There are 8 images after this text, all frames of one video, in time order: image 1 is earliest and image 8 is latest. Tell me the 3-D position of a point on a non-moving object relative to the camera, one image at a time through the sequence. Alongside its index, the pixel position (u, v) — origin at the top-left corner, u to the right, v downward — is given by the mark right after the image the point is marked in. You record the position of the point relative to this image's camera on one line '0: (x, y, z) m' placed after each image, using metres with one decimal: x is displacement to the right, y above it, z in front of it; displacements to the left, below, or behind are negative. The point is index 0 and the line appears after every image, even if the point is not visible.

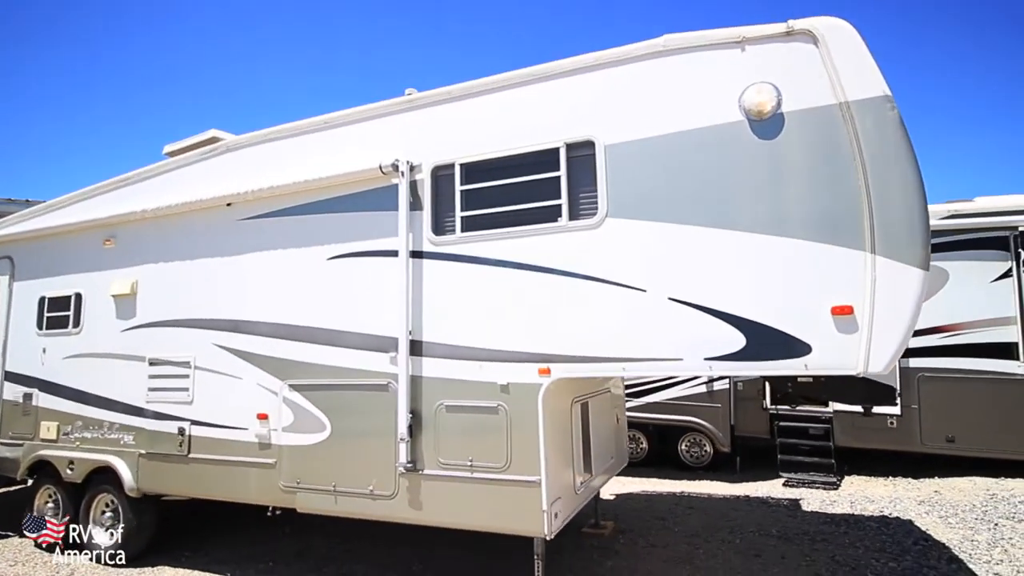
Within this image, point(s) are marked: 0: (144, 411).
0: (-4.0, -1.3, +5.2) m
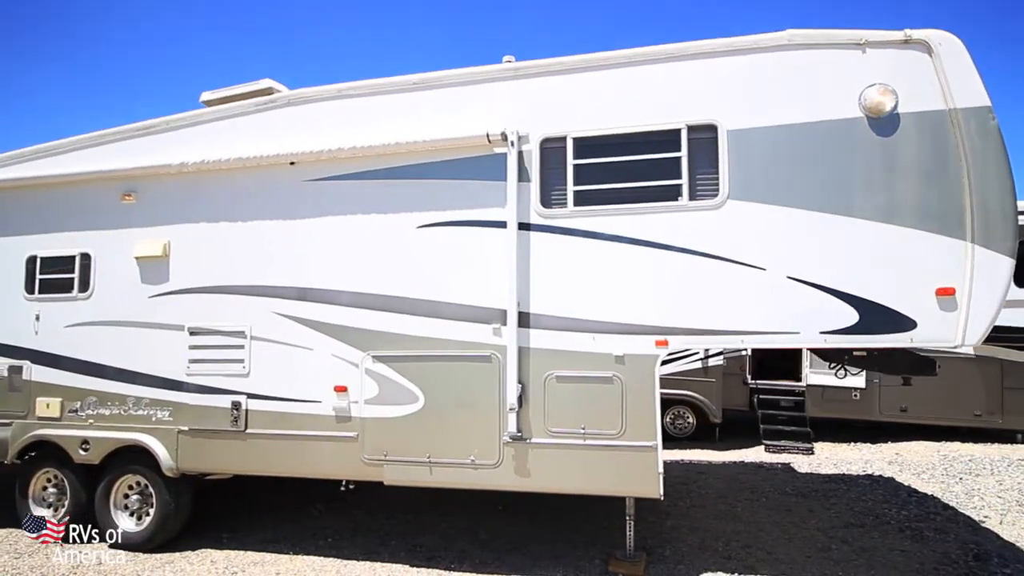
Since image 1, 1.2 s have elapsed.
0: (-3.2, -1.0, +4.8) m
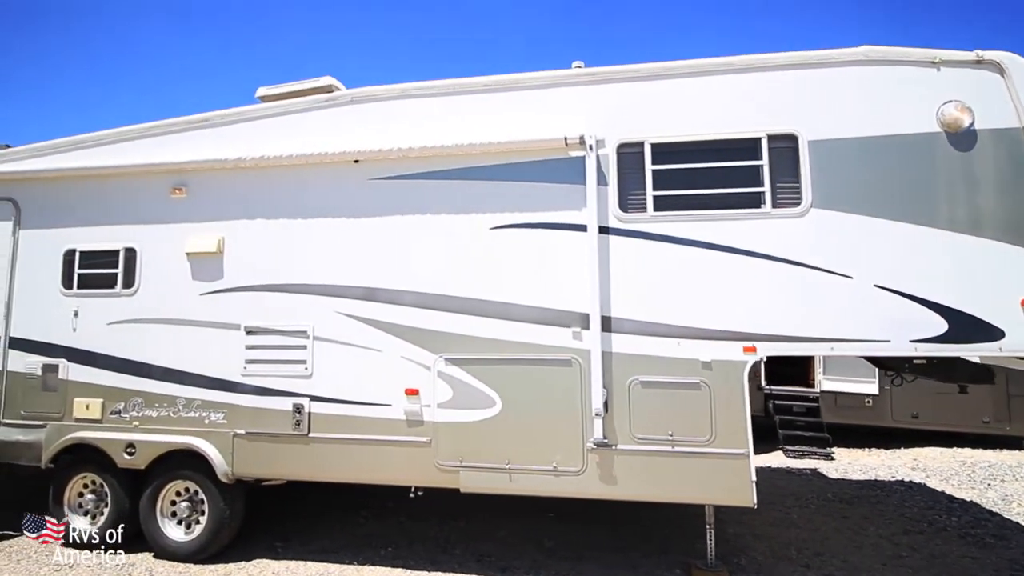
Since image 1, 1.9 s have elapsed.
0: (-2.6, -0.9, +4.6) m
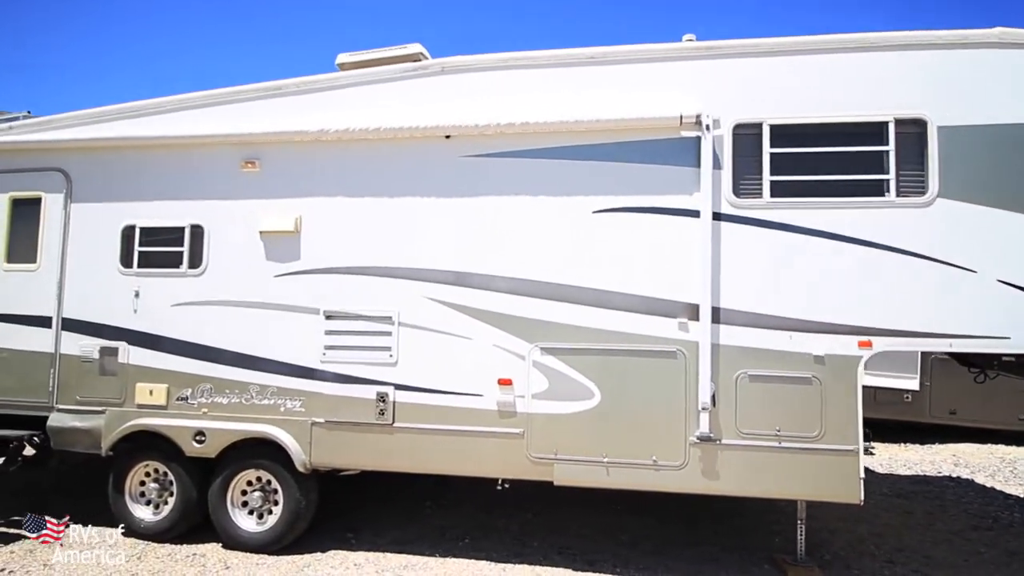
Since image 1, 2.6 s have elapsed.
0: (-1.7, -0.8, +4.4) m
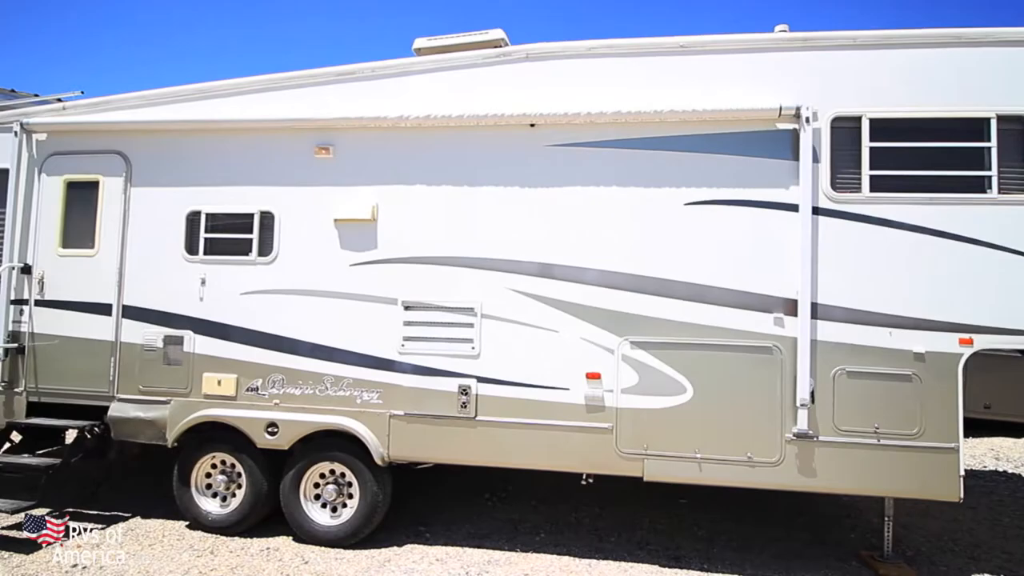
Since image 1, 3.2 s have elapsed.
0: (-1.0, -0.7, +4.3) m
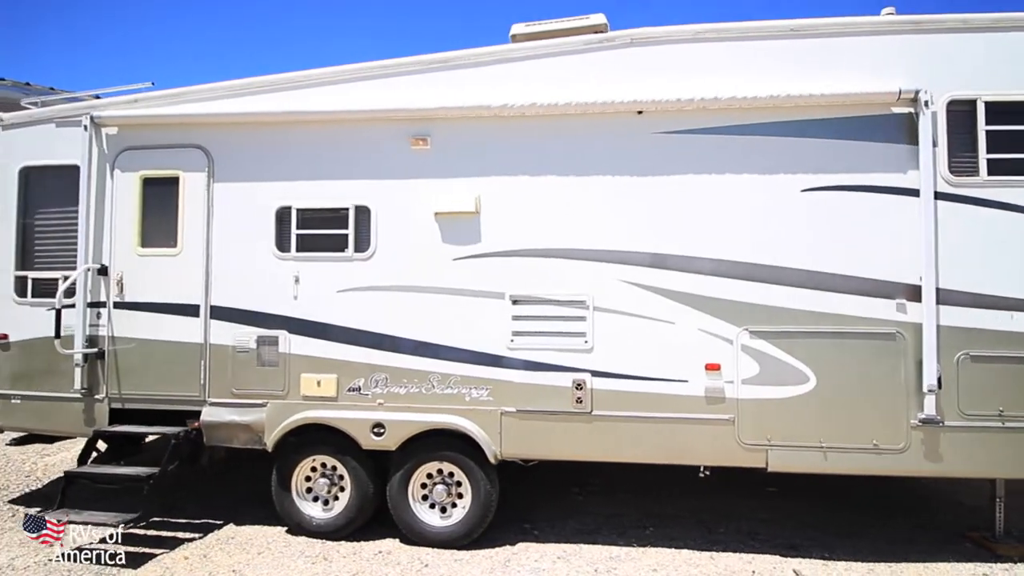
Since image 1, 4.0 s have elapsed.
0: (0.0, -0.6, +4.2) m
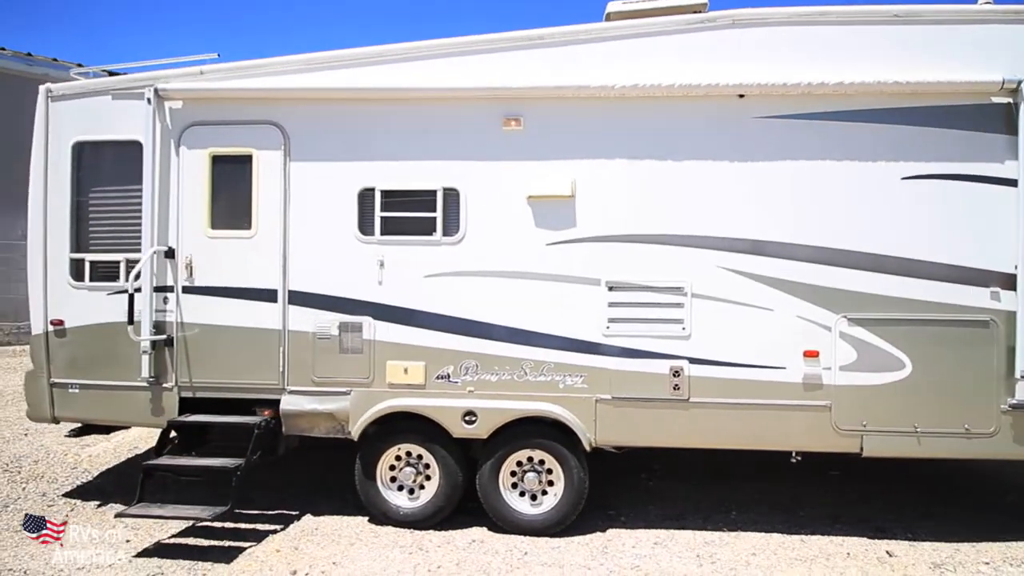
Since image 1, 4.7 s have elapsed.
0: (+0.8, -0.5, +4.1) m
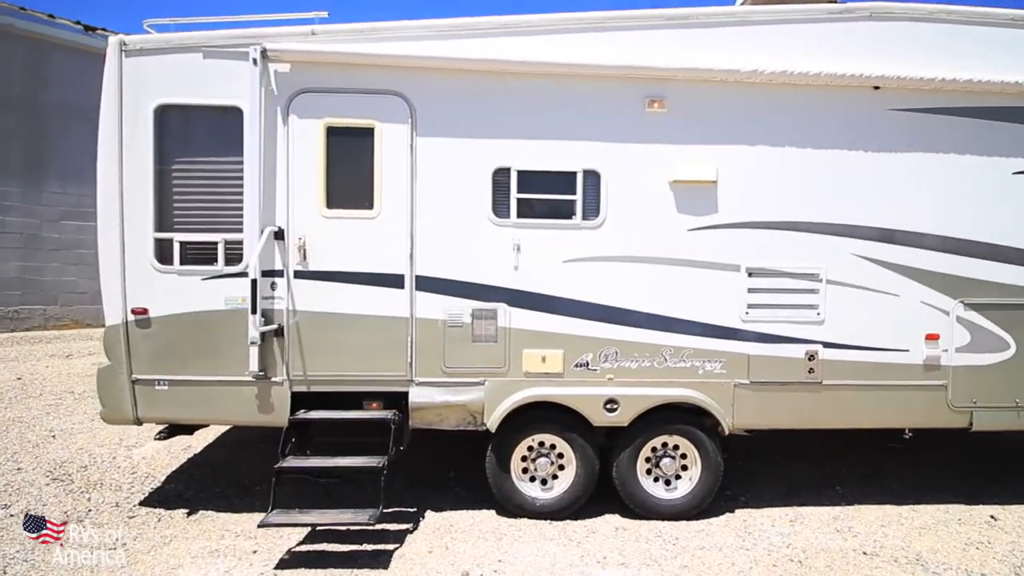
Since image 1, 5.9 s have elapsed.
0: (+2.0, -0.4, +4.2) m
